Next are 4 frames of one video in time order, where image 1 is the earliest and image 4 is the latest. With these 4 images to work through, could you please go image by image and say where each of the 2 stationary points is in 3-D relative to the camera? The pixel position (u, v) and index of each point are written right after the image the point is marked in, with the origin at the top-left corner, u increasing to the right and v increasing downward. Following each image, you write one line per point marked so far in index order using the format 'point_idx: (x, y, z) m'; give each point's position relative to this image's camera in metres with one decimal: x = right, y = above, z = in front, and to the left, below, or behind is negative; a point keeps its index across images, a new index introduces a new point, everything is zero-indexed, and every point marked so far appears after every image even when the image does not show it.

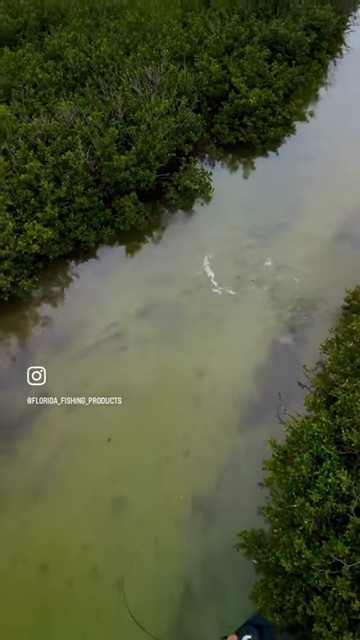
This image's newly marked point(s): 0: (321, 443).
0: (+1.2, -1.0, +8.9) m
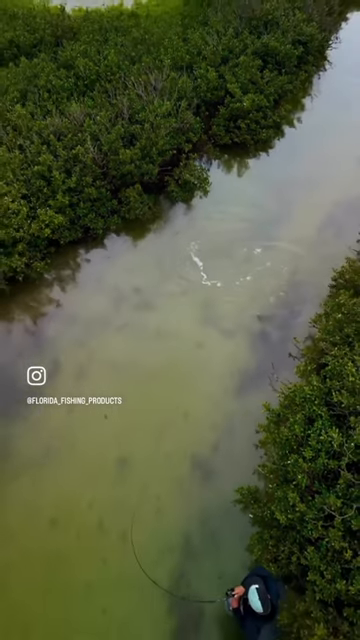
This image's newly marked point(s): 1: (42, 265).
0: (+1.2, -0.7, +9.6) m
1: (-1.4, +0.5, +10.5) m
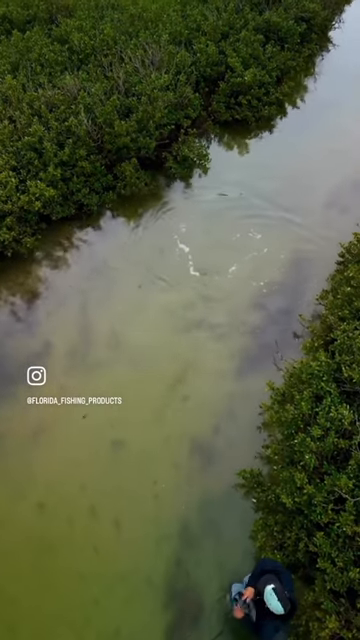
0: (+1.2, -0.4, +8.9) m
1: (-1.4, +0.7, +9.9) m
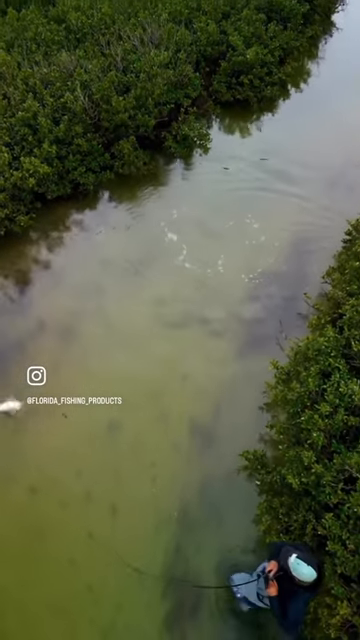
0: (+1.2, -0.2, +8.4) m
1: (-1.4, +0.9, +9.5) m
